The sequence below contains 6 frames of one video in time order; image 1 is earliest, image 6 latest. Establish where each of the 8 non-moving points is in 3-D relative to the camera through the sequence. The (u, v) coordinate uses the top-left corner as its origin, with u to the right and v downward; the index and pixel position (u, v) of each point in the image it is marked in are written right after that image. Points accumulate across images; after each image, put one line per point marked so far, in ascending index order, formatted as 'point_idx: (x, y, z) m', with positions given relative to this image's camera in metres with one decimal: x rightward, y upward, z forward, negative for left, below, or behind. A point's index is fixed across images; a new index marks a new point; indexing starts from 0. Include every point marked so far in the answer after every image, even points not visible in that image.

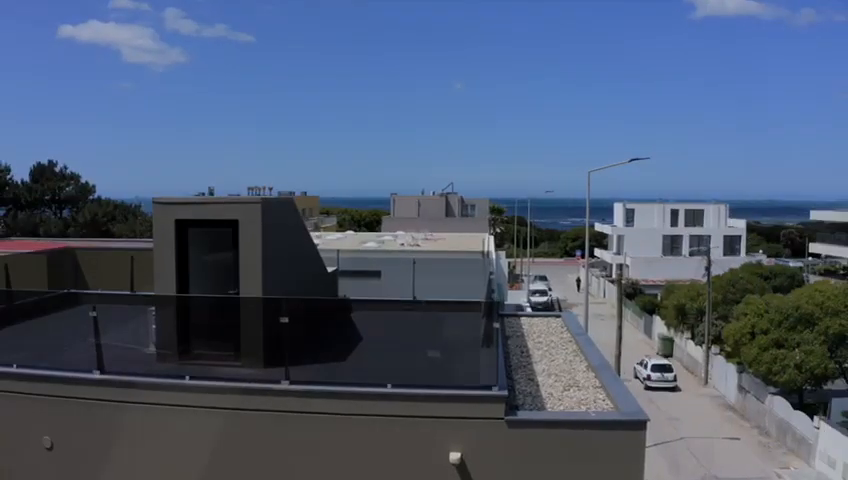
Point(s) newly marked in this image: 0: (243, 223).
0: (-3.5, +0.3, +13.9) m
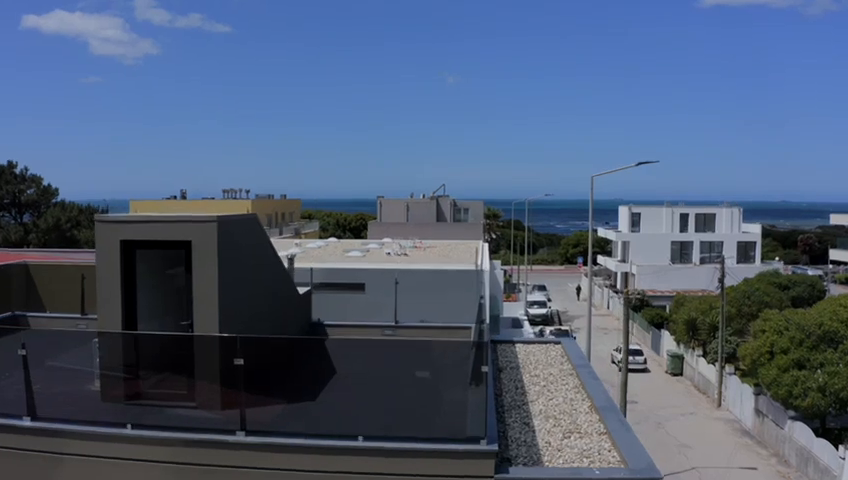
0: (-3.8, -0.1, +12.0) m
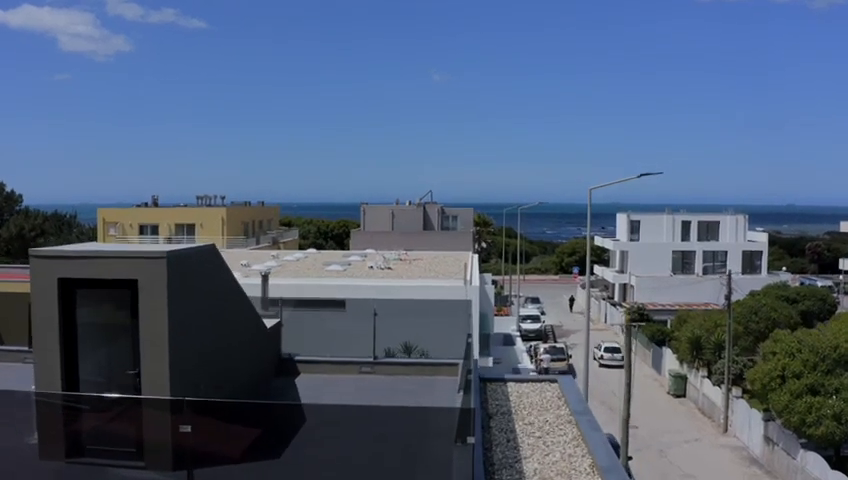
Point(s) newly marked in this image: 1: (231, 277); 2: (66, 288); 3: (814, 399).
0: (-4.1, -0.6, +10.5) m
1: (-3.3, -0.6, +12.2) m
2: (-5.5, -0.7, +10.9) m
3: (+9.0, -3.7, +16.6) m
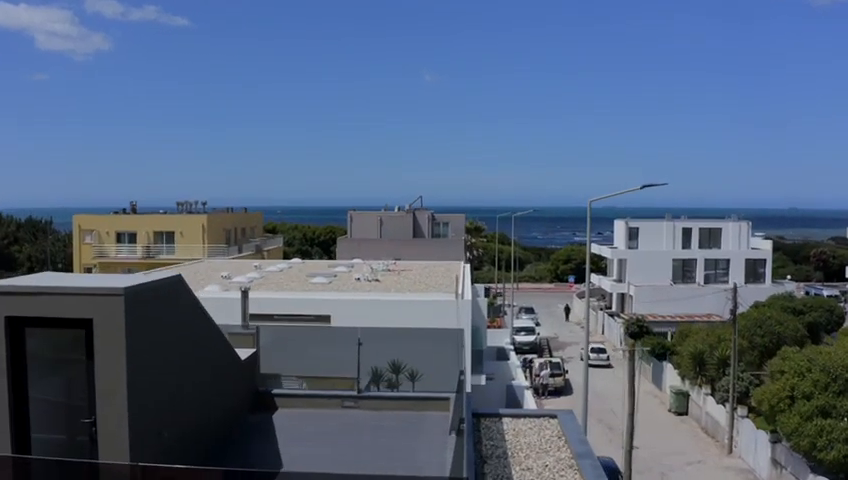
0: (-4.3, -1.1, +9.5) m
1: (-3.5, -1.0, +11.2) m
2: (-5.6, -1.2, +9.8) m
3: (+8.8, -4.0, +15.7) m
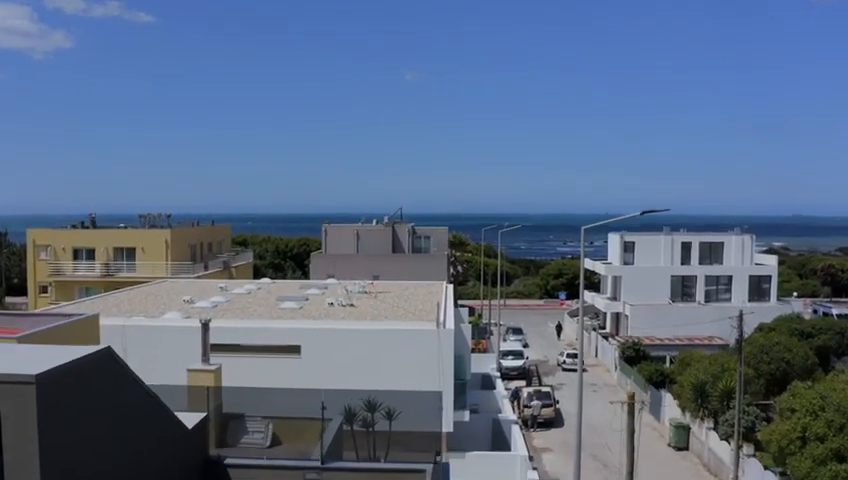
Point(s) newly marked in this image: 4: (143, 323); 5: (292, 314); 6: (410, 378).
0: (-4.7, -1.9, +7.9) m
1: (-4.0, -1.8, +9.6) m
2: (-6.1, -2.0, +8.2) m
3: (+8.3, -4.5, +14.3) m
4: (-7.0, -2.1, +17.9) m
5: (-3.3, -1.9, +18.0) m
6: (-0.4, -3.3, +17.2) m
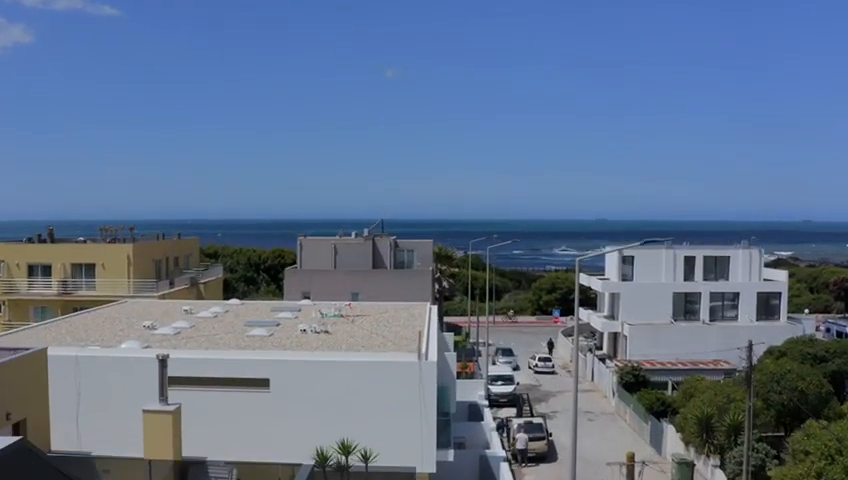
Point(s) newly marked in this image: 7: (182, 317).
0: (-5.1, -2.8, +6.4) m
1: (-4.4, -2.6, +8.1) m
2: (-6.4, -2.8, +6.7) m
3: (+7.9, -5.1, +13.0) m
4: (-7.4, -2.6, +16.3) m
5: (-3.8, -2.4, +16.5) m
6: (-0.8, -3.8, +15.7) m
7: (-6.1, -1.8, +18.3) m
